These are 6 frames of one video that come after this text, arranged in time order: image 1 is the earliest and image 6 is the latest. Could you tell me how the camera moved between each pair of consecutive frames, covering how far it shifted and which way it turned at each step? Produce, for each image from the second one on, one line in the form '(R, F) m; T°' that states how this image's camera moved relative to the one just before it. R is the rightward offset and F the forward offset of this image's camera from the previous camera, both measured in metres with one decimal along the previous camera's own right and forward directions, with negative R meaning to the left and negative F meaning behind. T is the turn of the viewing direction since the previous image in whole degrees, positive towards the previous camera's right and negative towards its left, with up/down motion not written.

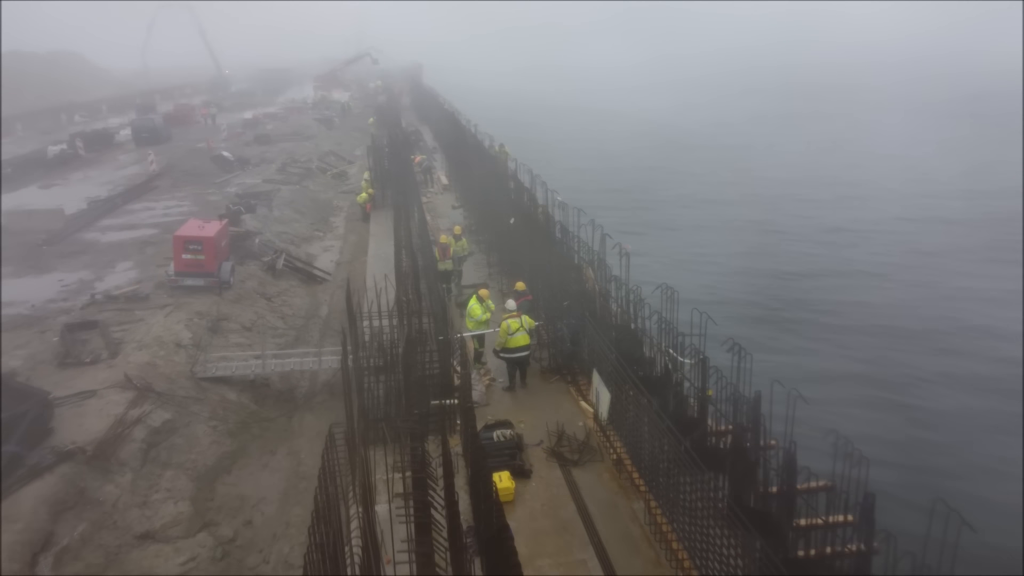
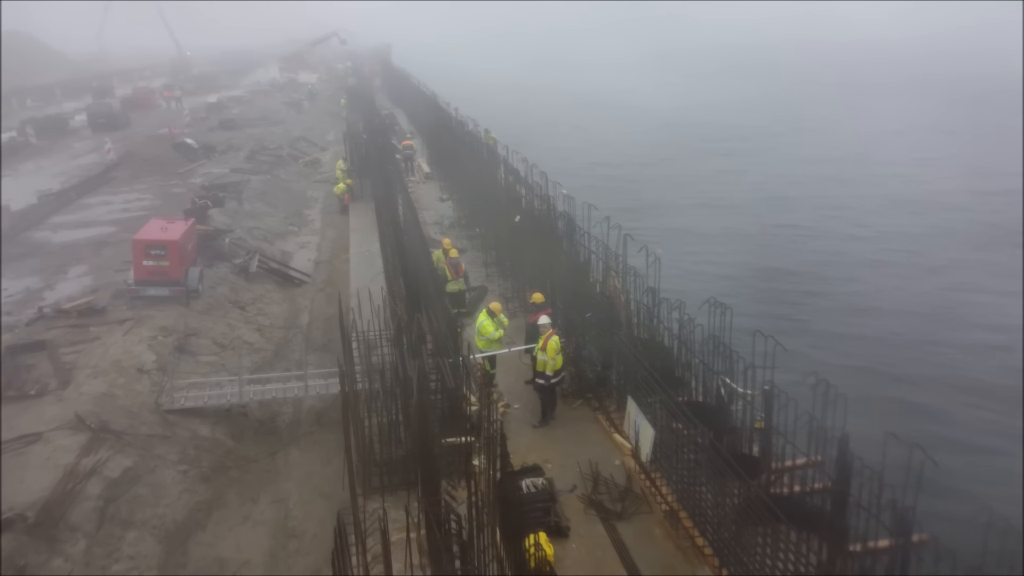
(-0.5, +1.3) m; +2°
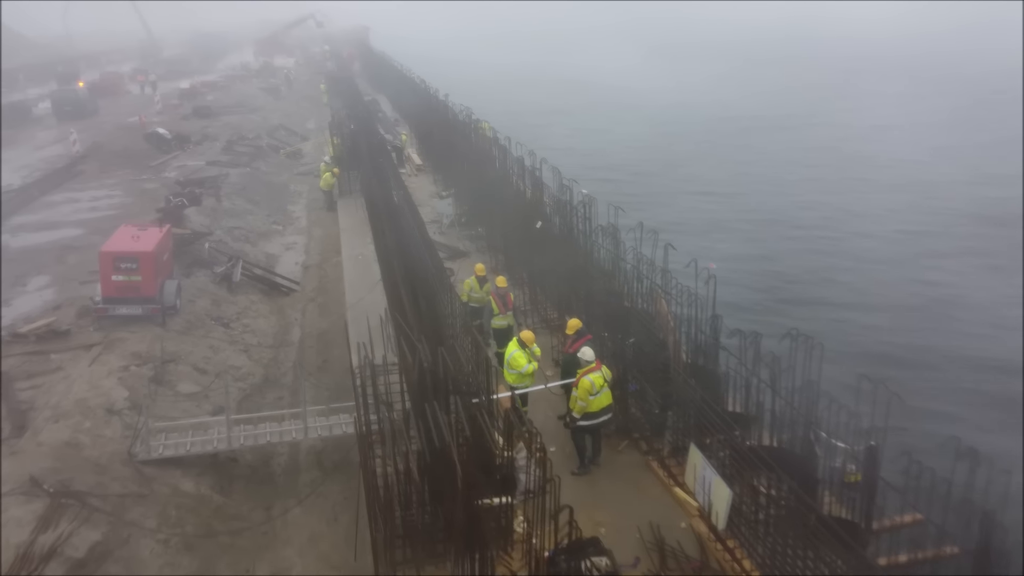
(-0.5, +1.2) m; +2°
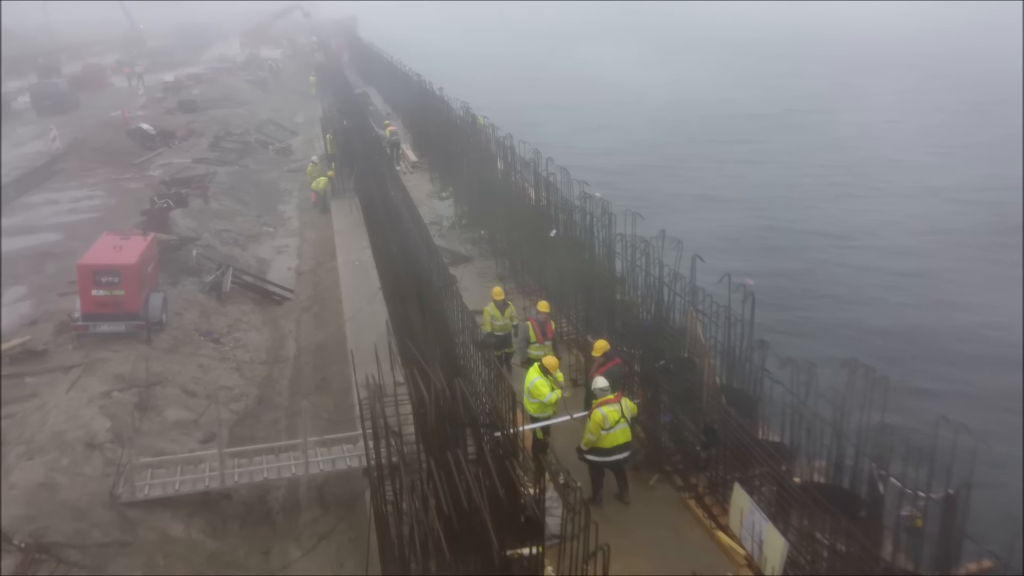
(-0.3, +0.7) m; +1°
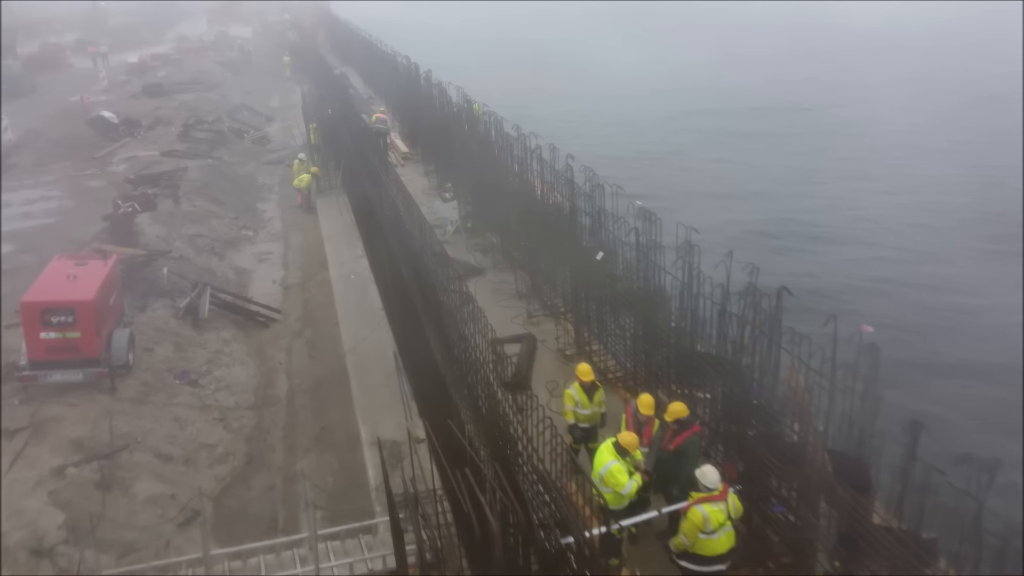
(-0.6, +1.5) m; +2°
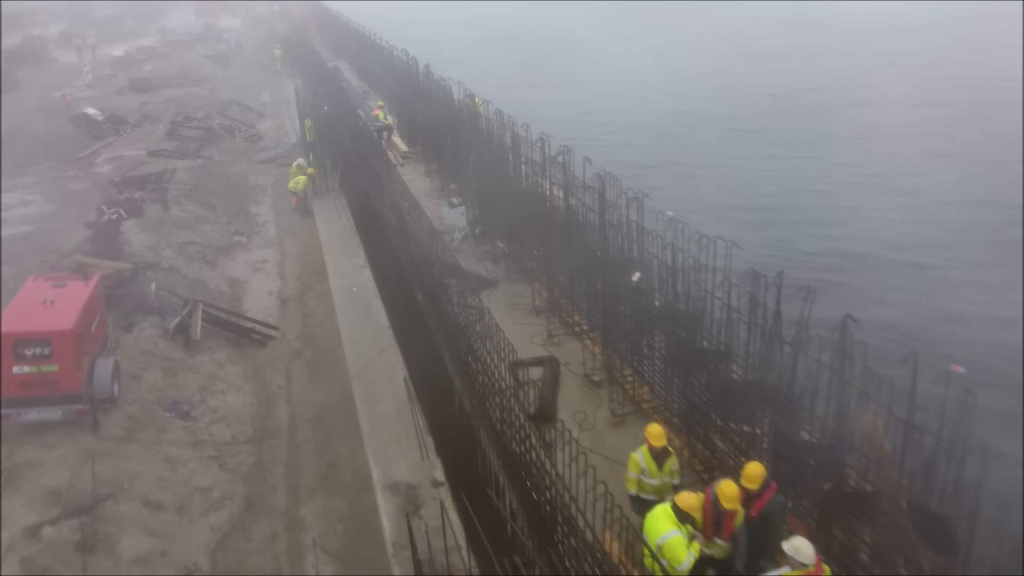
(-0.3, +0.7) m; +1°
